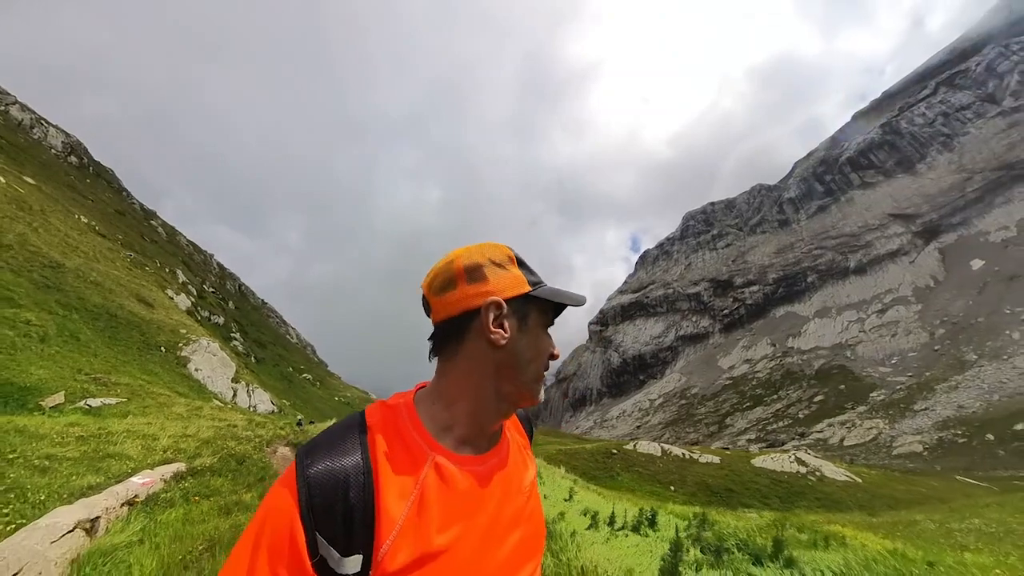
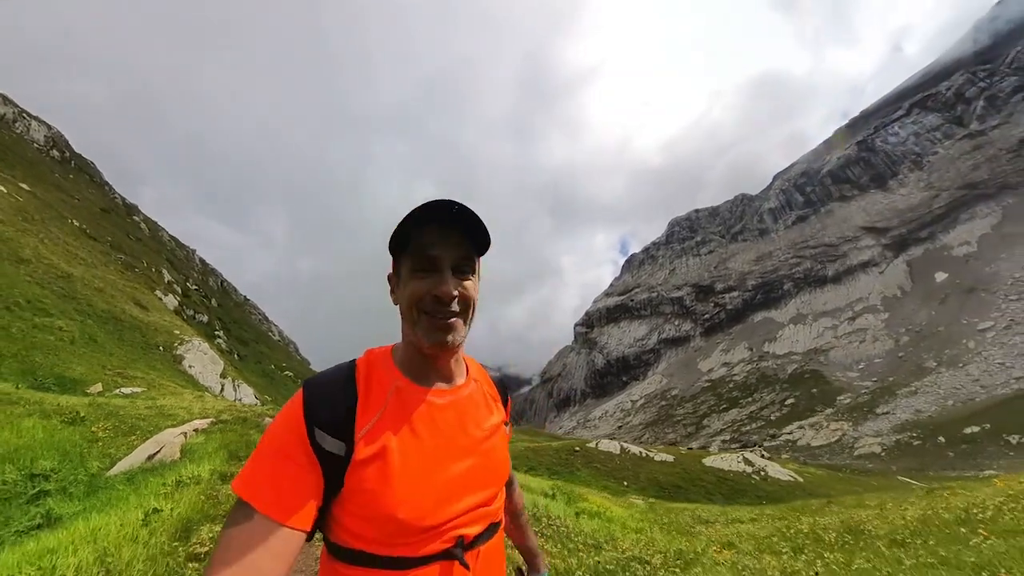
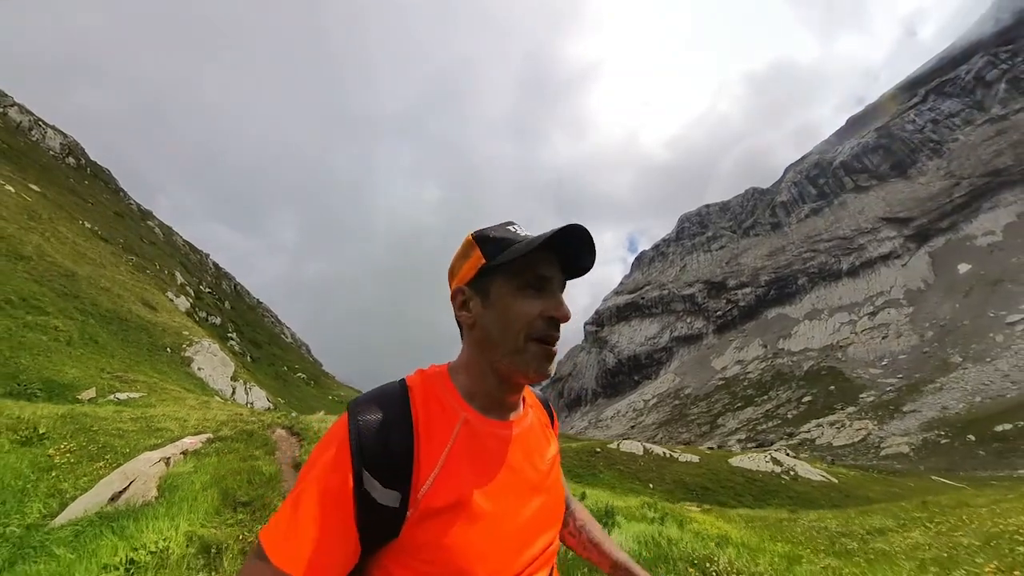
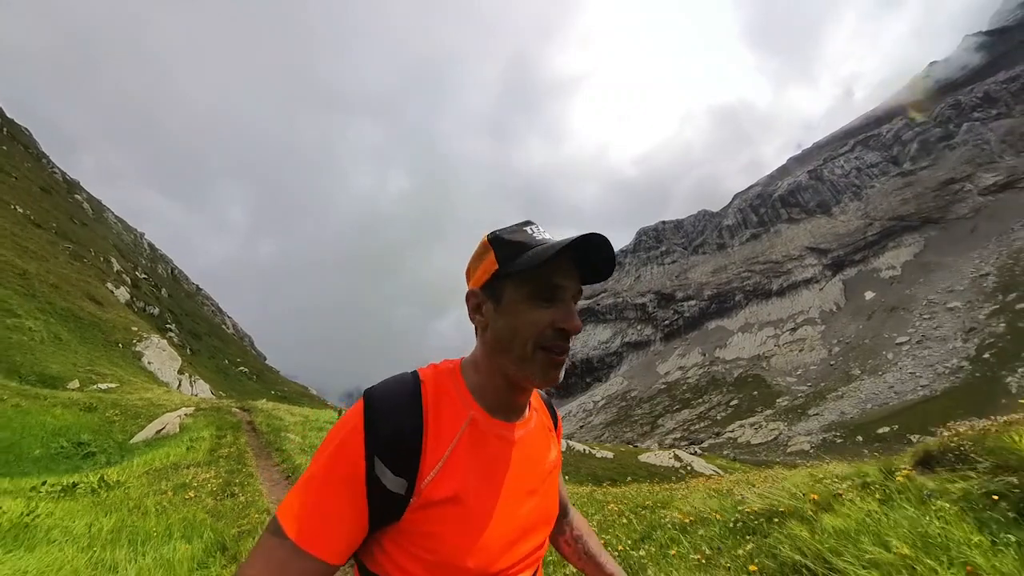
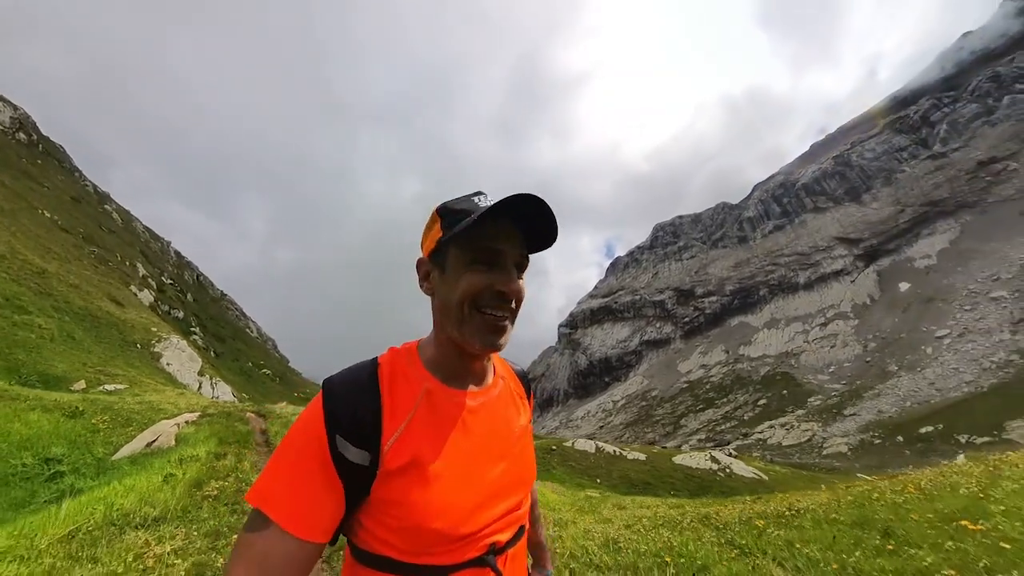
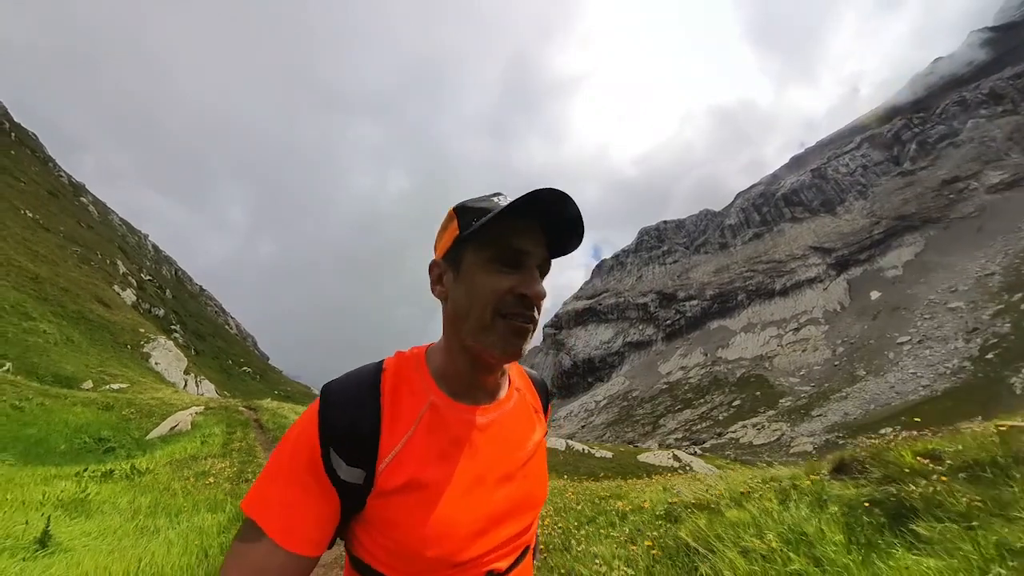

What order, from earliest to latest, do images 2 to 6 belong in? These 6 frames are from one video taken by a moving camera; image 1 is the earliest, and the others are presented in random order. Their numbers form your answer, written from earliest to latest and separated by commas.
3, 2, 5, 4, 6
